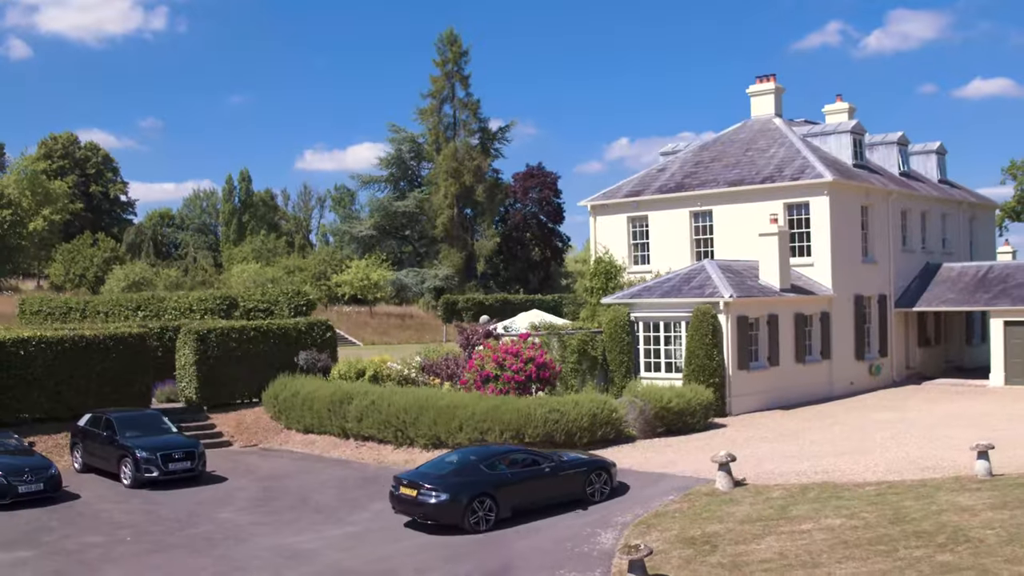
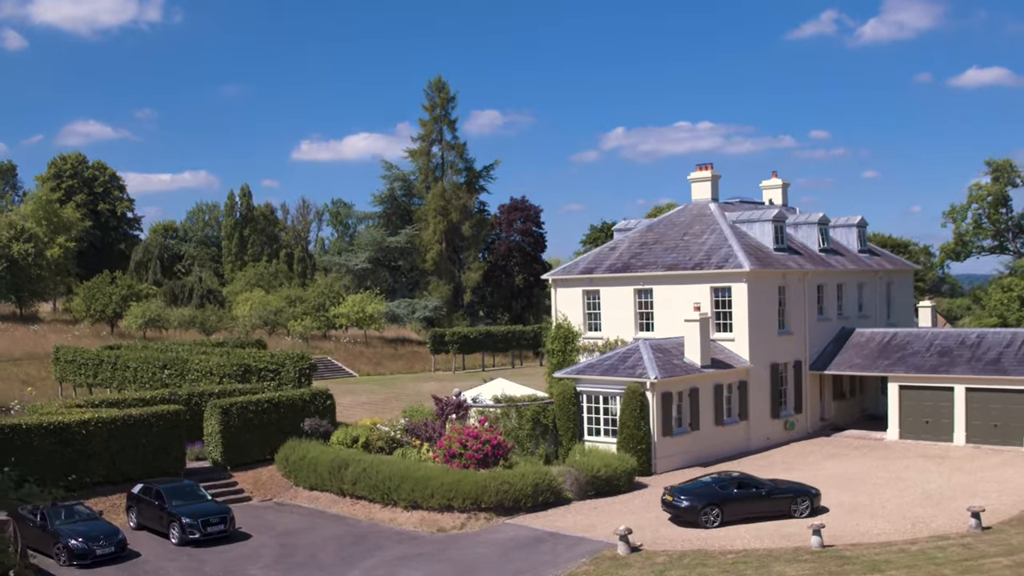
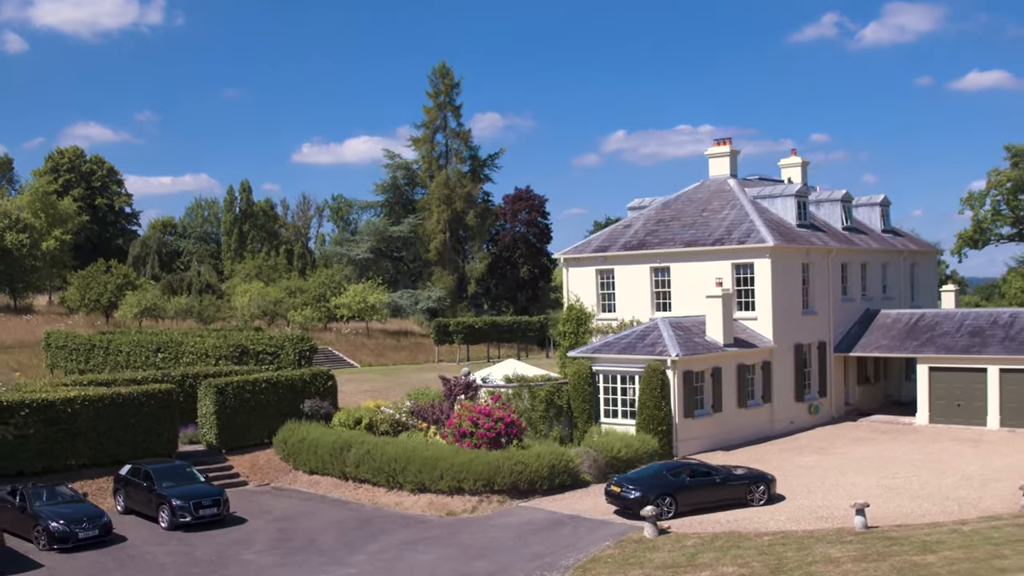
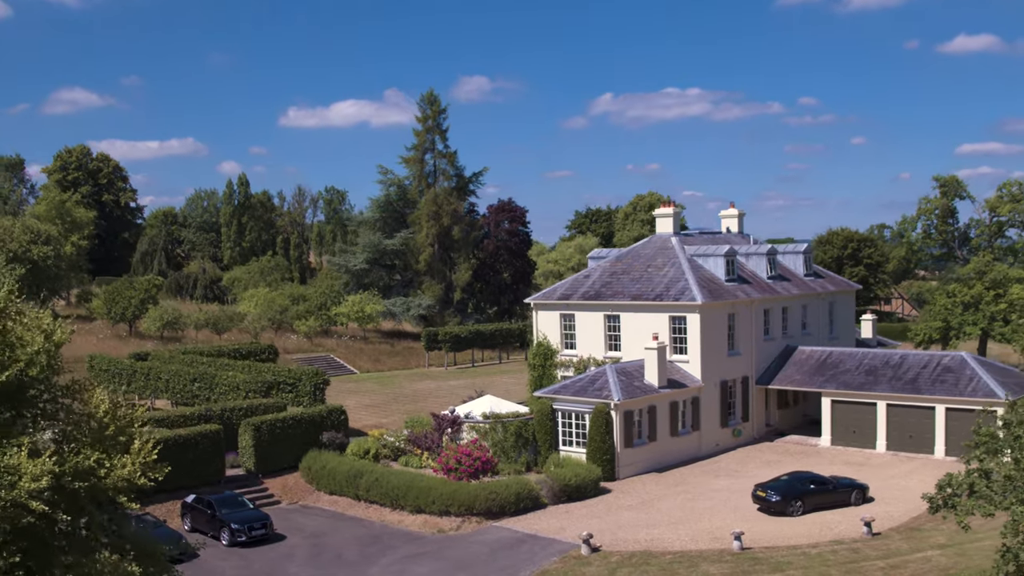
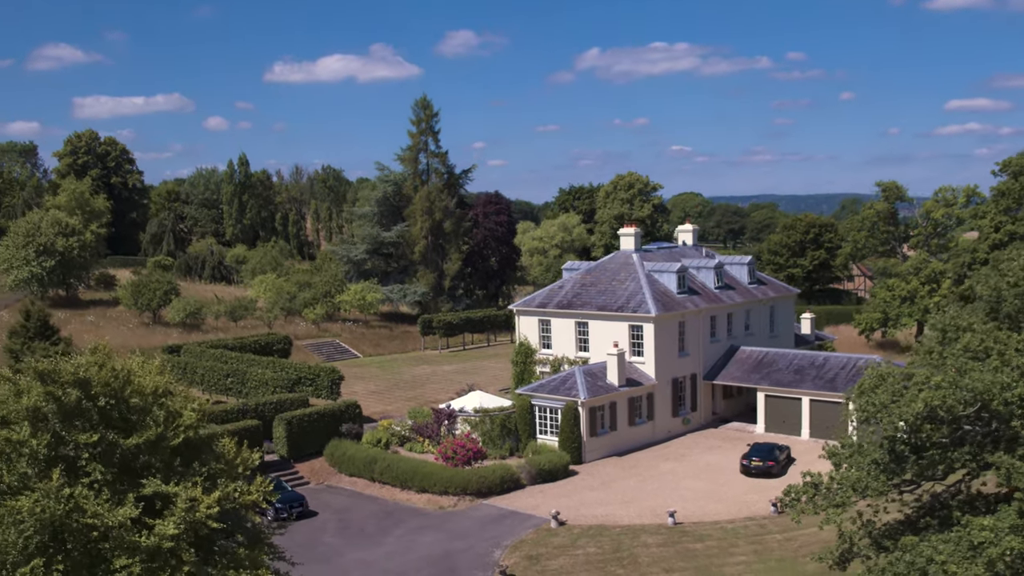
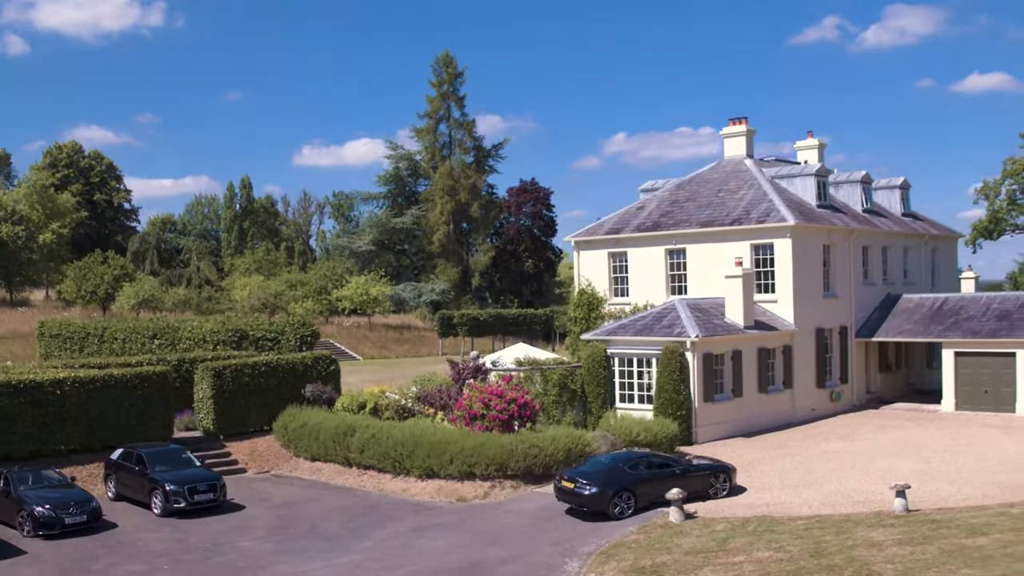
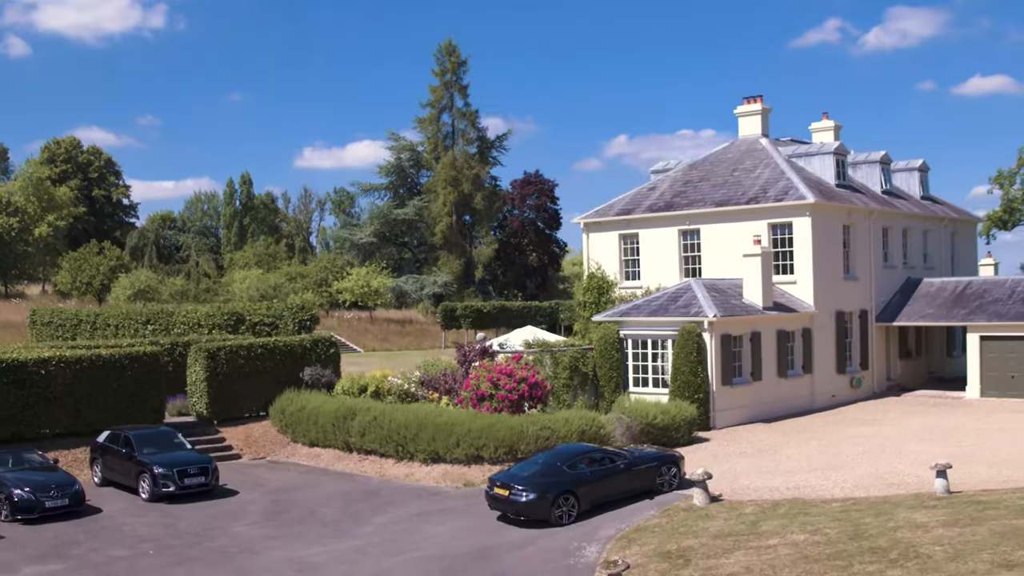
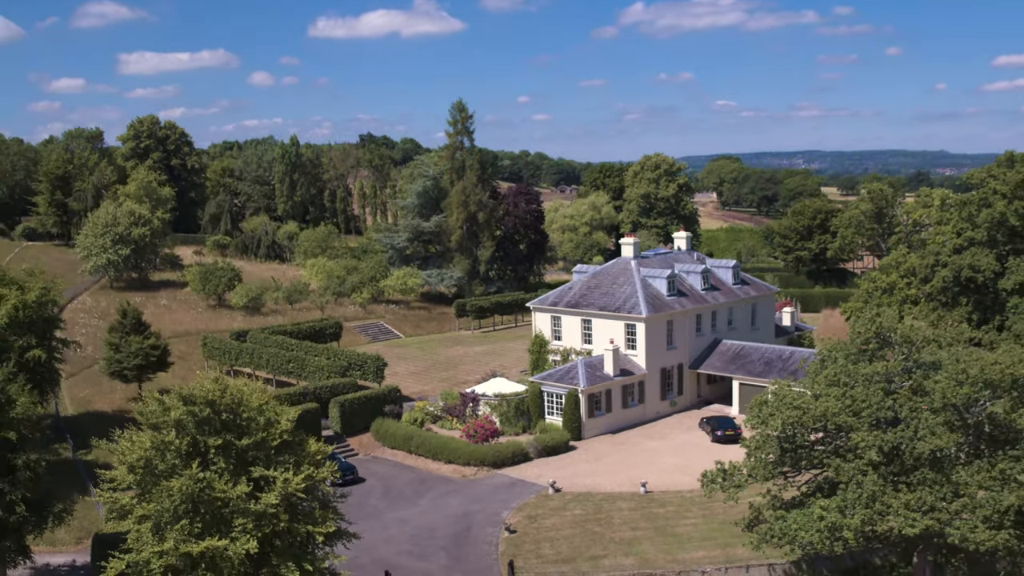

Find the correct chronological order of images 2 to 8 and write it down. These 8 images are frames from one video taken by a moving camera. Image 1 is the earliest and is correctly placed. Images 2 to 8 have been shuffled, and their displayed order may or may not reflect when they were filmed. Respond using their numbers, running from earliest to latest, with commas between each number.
7, 6, 3, 2, 4, 5, 8
